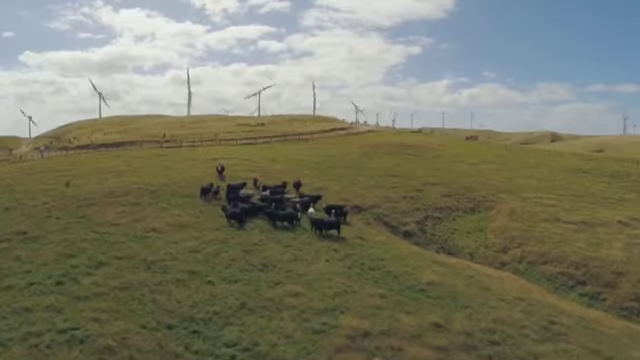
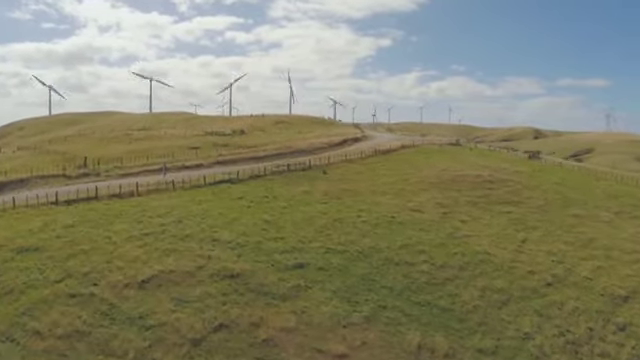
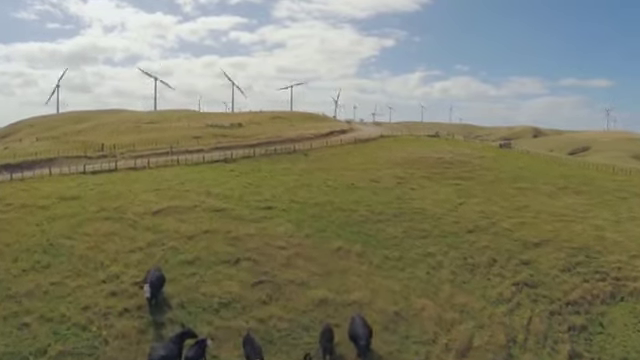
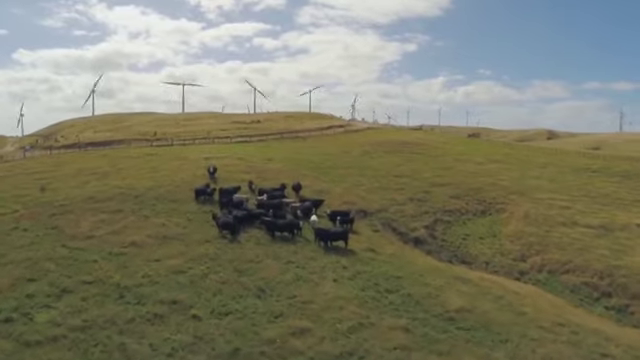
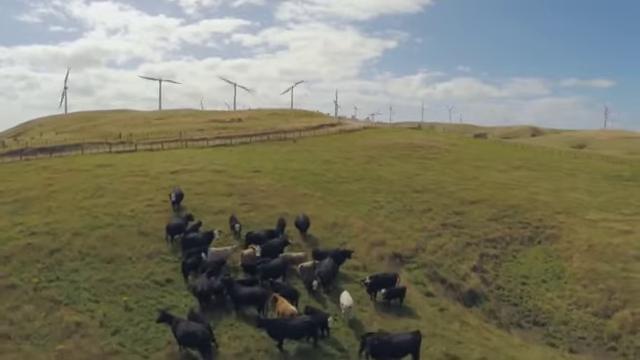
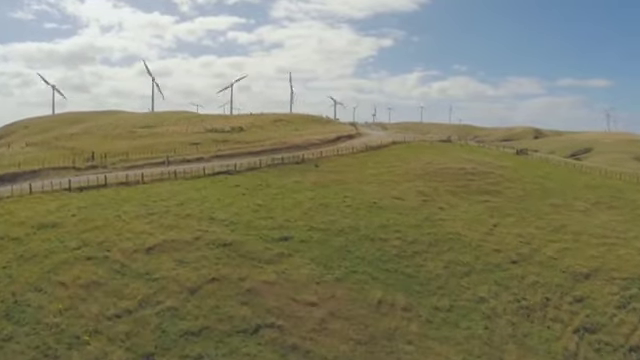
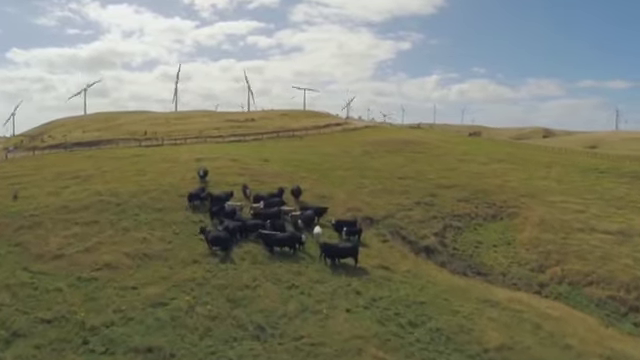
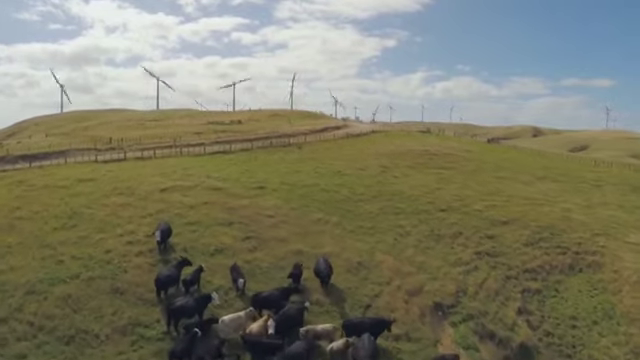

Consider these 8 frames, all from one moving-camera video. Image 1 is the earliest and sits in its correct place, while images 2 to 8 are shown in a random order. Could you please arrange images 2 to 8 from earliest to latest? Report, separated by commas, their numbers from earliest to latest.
4, 7, 5, 8, 3, 6, 2
